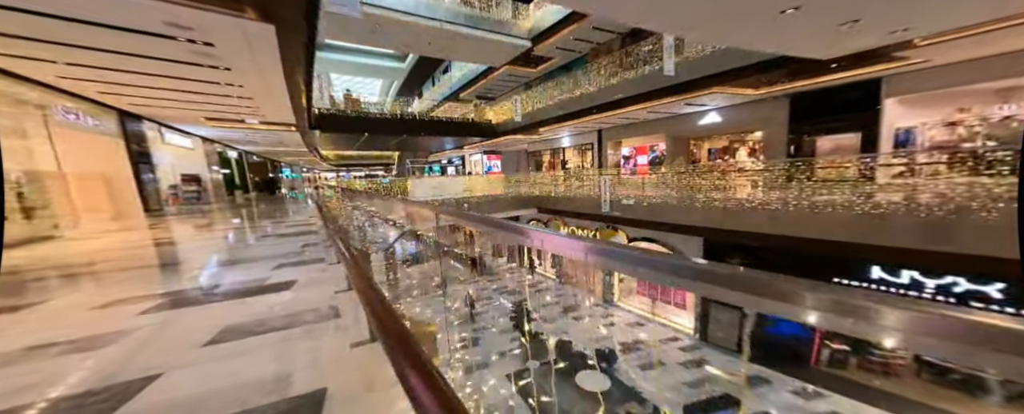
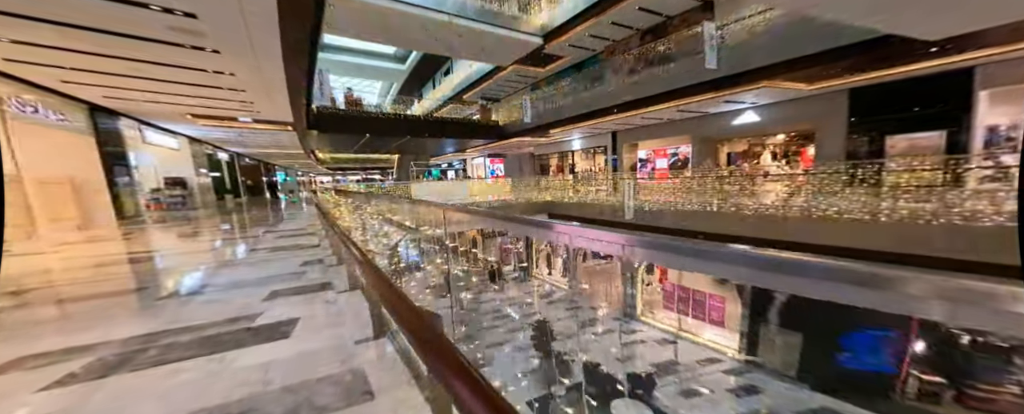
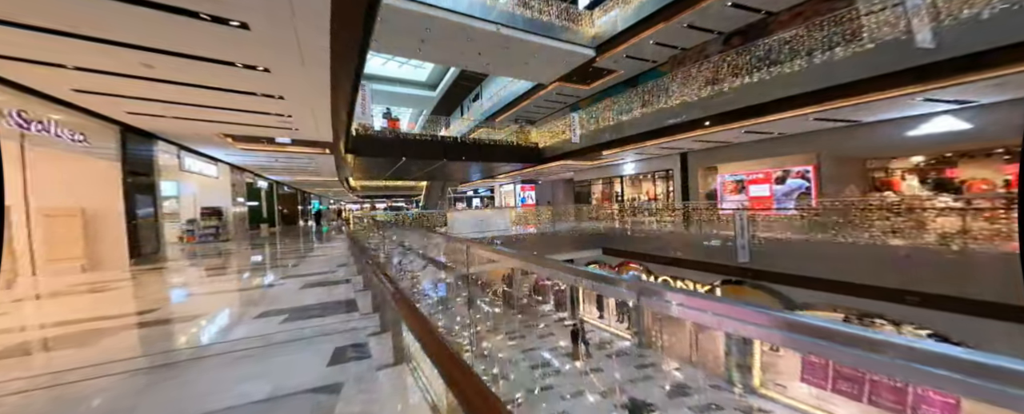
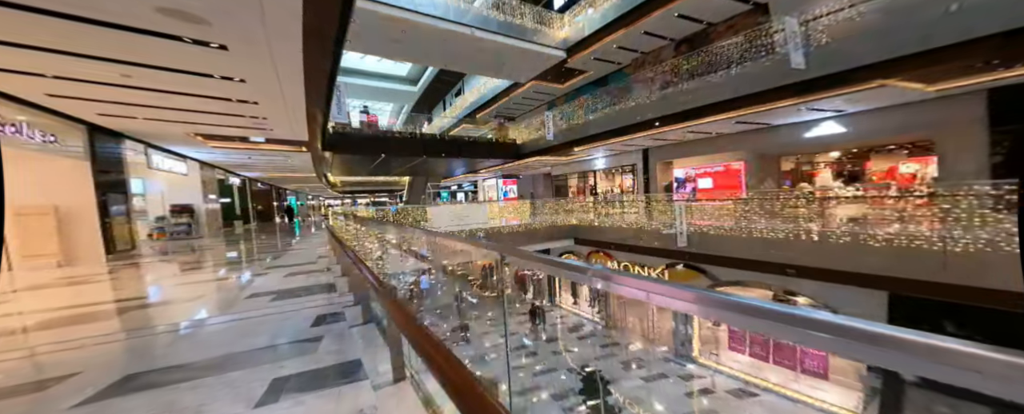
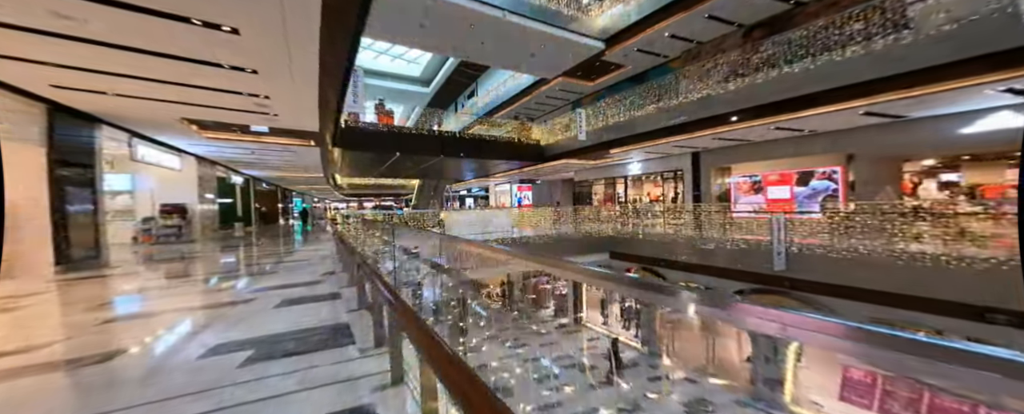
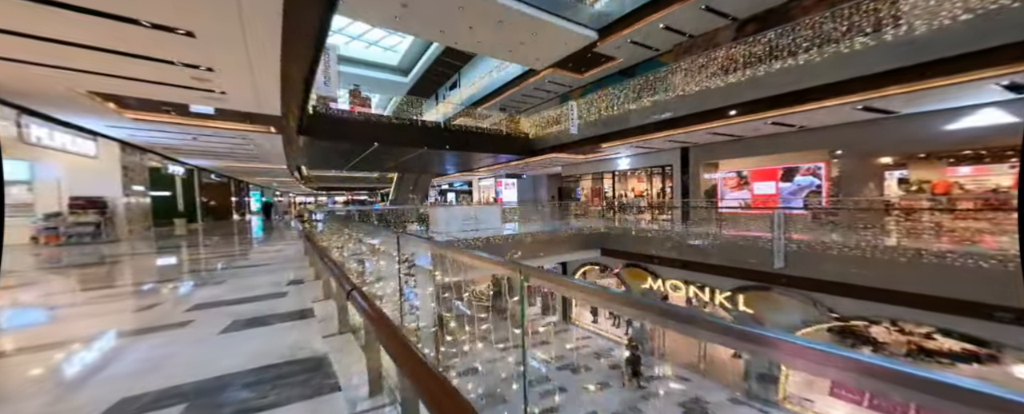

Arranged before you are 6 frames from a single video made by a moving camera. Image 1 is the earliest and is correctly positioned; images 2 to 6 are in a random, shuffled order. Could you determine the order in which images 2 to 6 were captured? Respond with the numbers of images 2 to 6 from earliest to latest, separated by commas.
2, 4, 3, 5, 6
